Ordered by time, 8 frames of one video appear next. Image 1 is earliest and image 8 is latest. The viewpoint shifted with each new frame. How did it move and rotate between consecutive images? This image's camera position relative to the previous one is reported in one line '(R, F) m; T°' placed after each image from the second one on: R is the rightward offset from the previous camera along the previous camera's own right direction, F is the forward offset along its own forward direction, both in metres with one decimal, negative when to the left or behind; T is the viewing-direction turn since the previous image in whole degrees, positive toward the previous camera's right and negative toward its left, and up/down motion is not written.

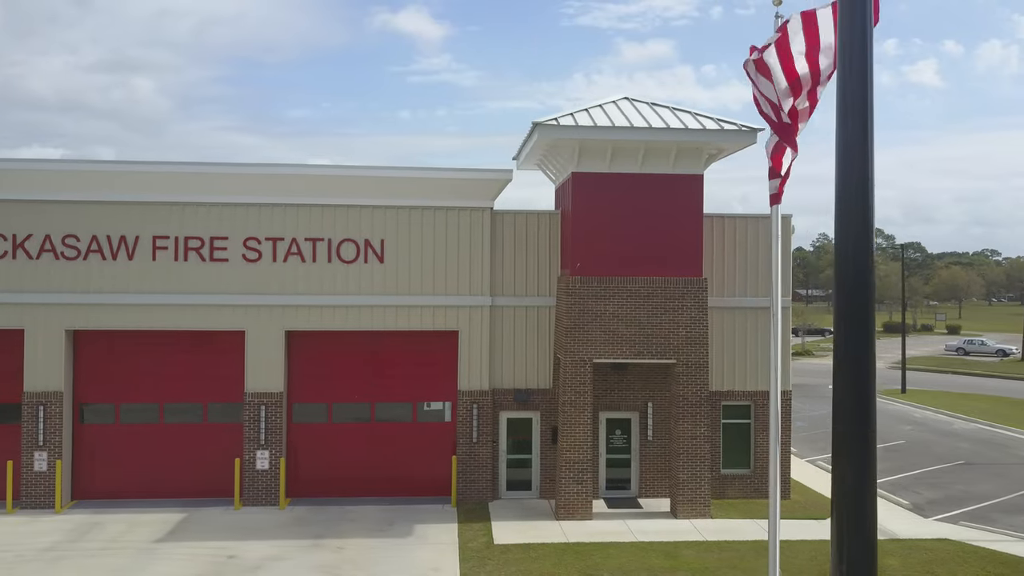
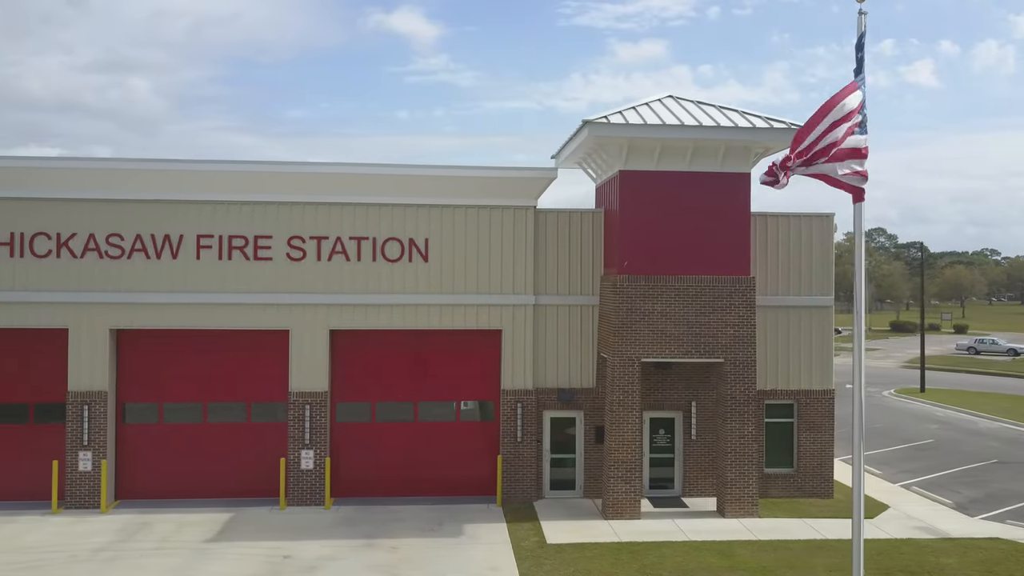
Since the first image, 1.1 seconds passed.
(-1.2, +0.1) m; 0°
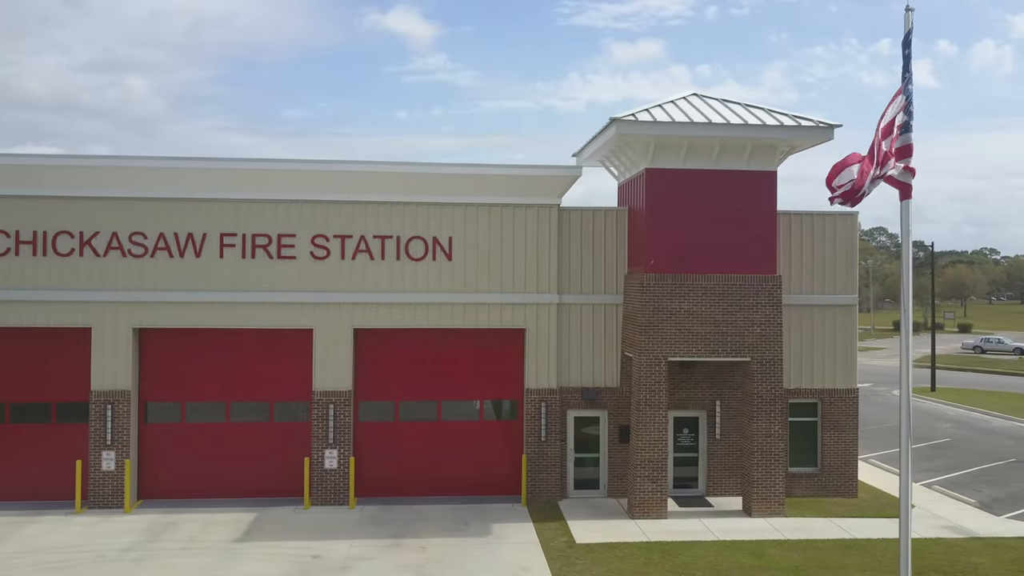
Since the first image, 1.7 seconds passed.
(-0.7, +0.1) m; 0°
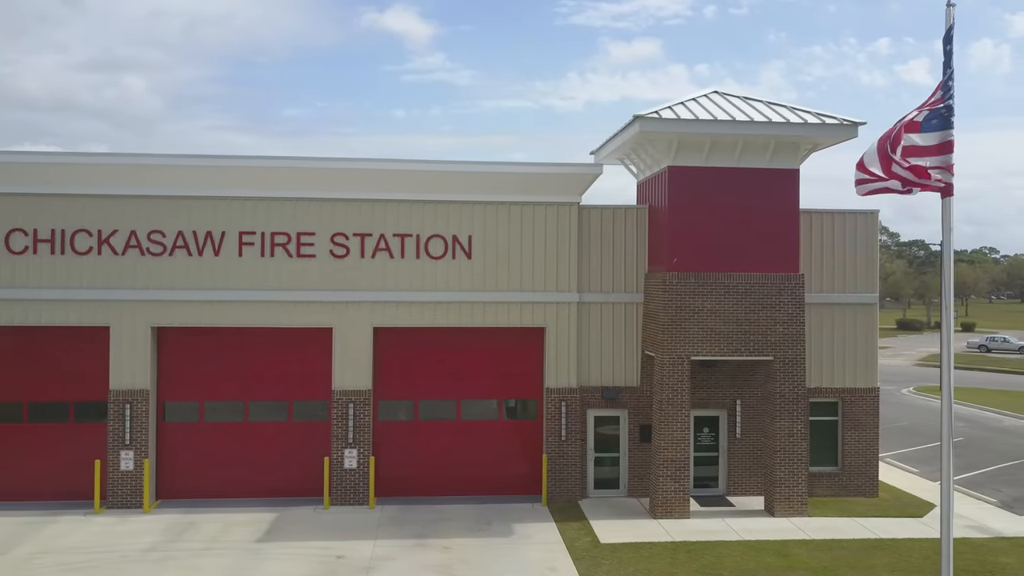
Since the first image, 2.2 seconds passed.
(-0.6, +0.1) m; 0°
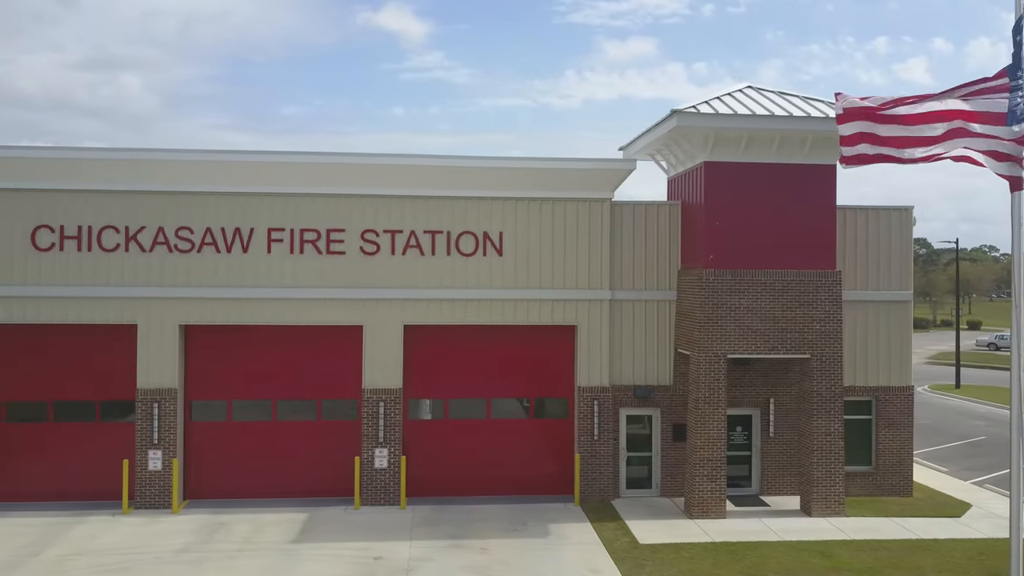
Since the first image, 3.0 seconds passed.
(-0.9, +0.2) m; 0°
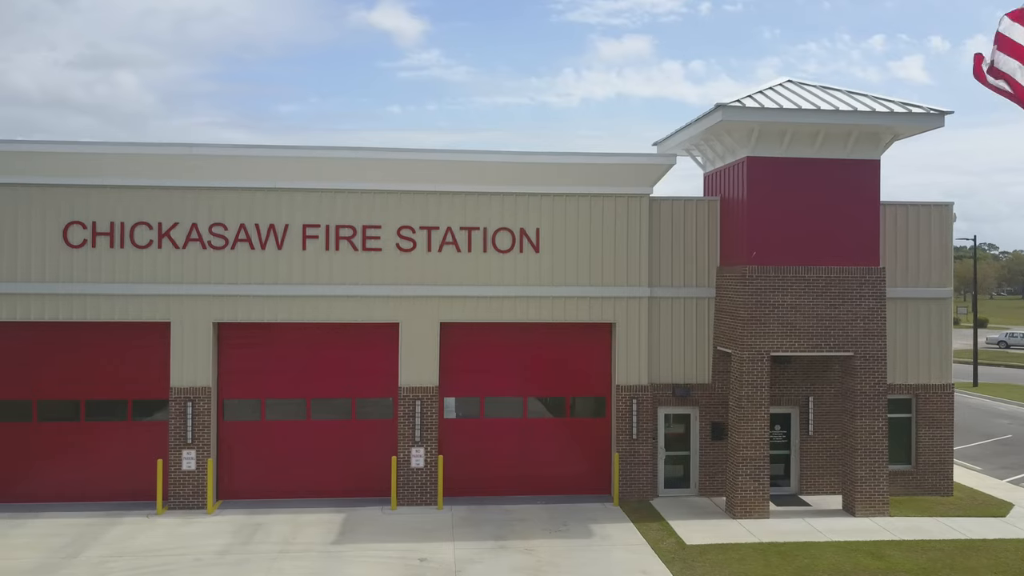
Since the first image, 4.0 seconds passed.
(-1.0, +0.3) m; 0°
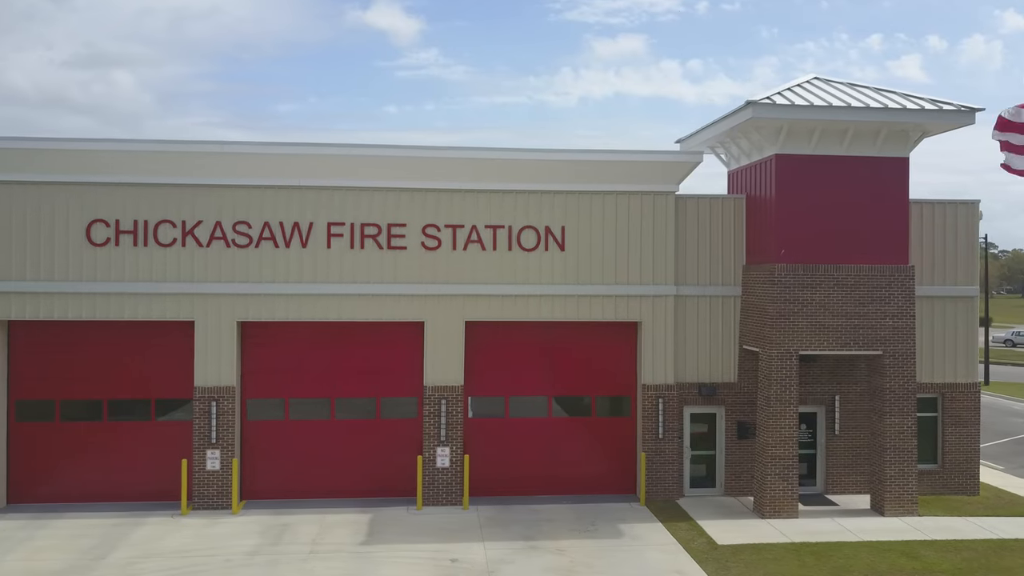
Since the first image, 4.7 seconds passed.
(-0.7, +0.1) m; 0°
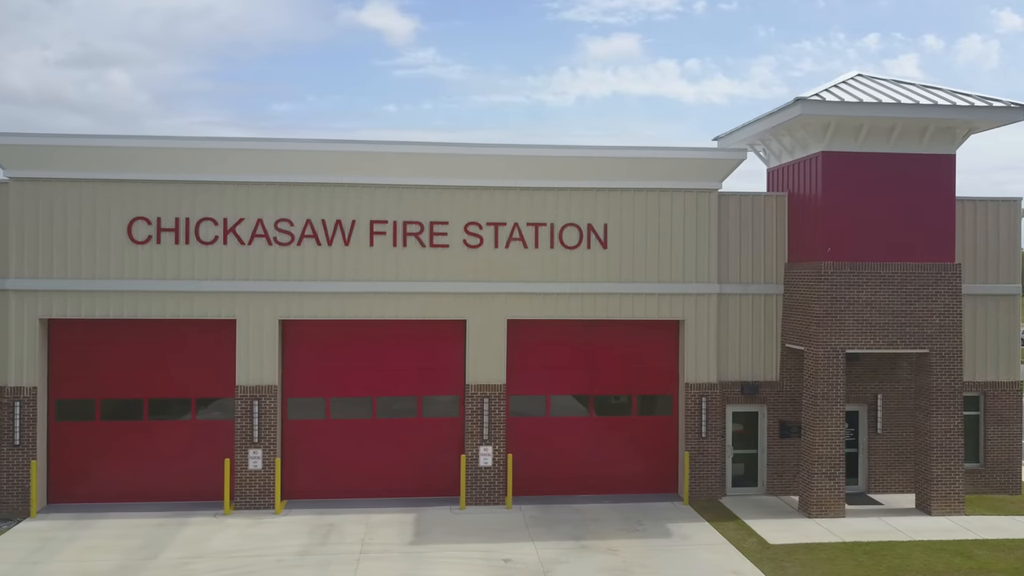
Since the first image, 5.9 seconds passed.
(-1.1, +0.1) m; 0°
